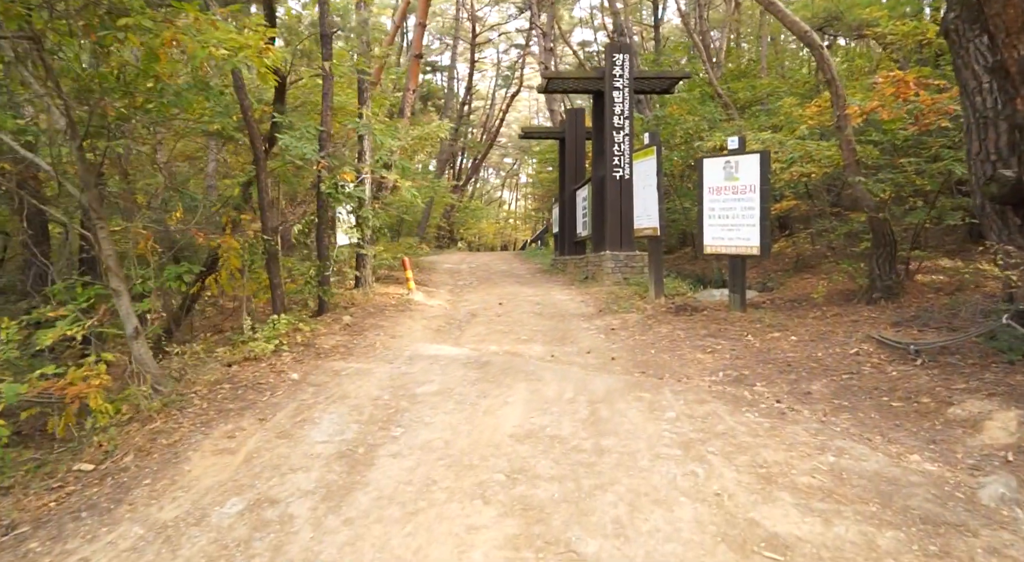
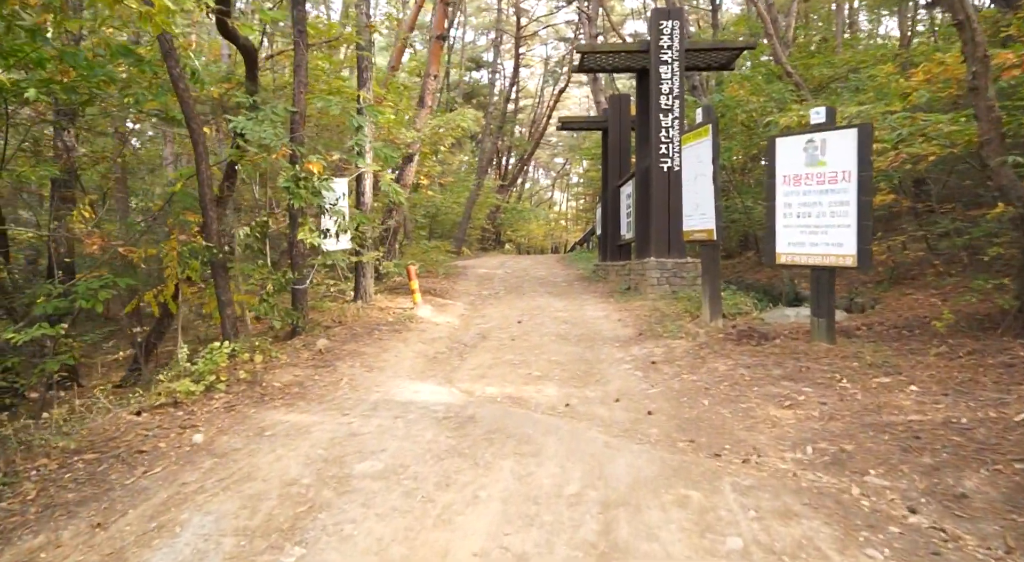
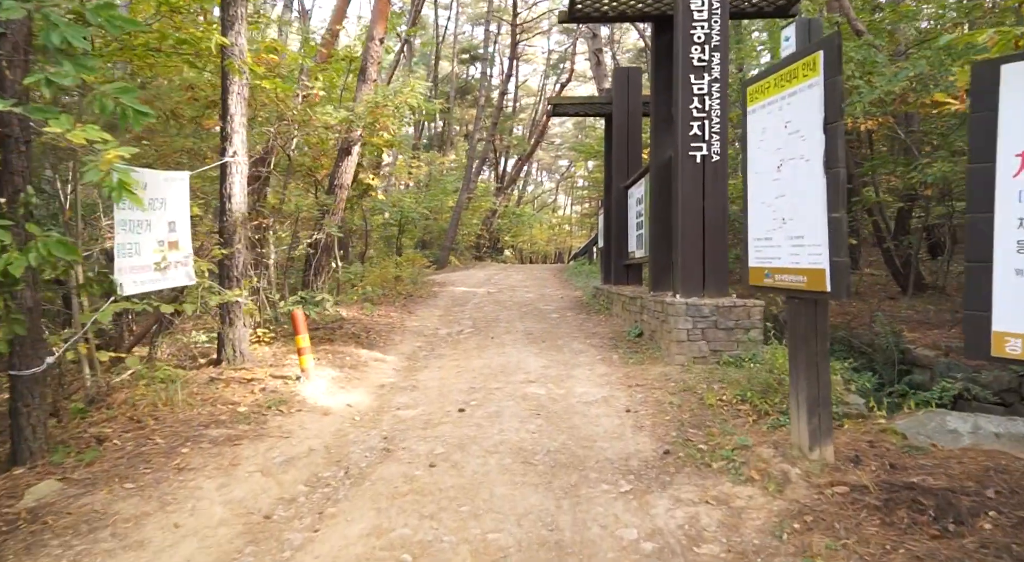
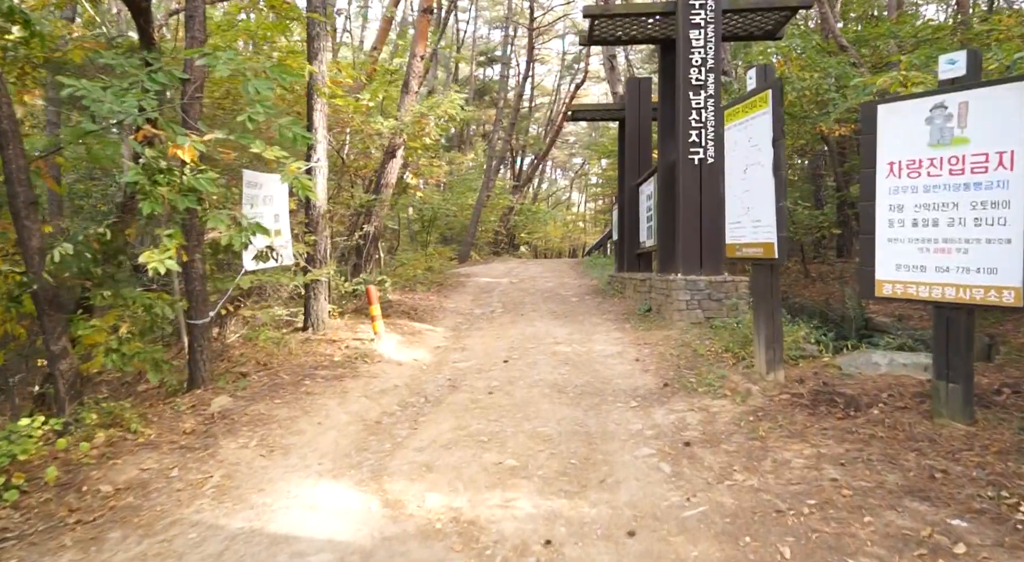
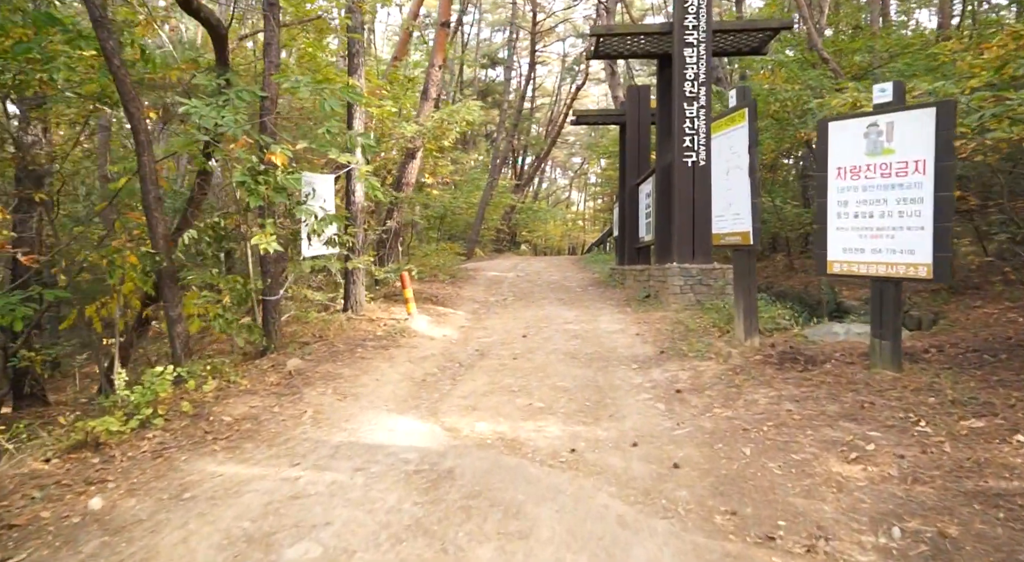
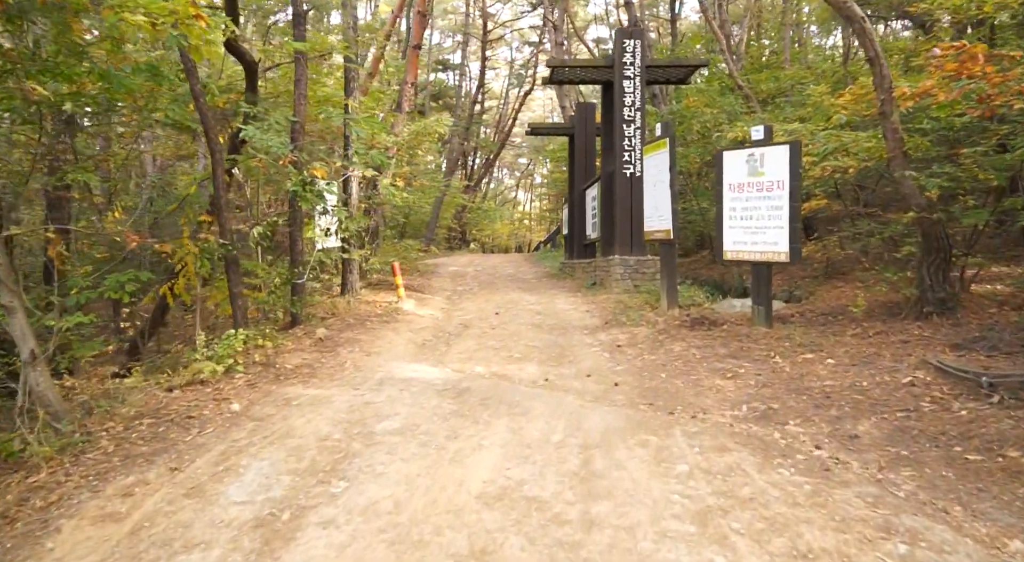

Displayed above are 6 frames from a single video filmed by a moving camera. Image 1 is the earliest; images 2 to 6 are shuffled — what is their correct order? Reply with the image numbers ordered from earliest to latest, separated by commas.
6, 2, 5, 4, 3
